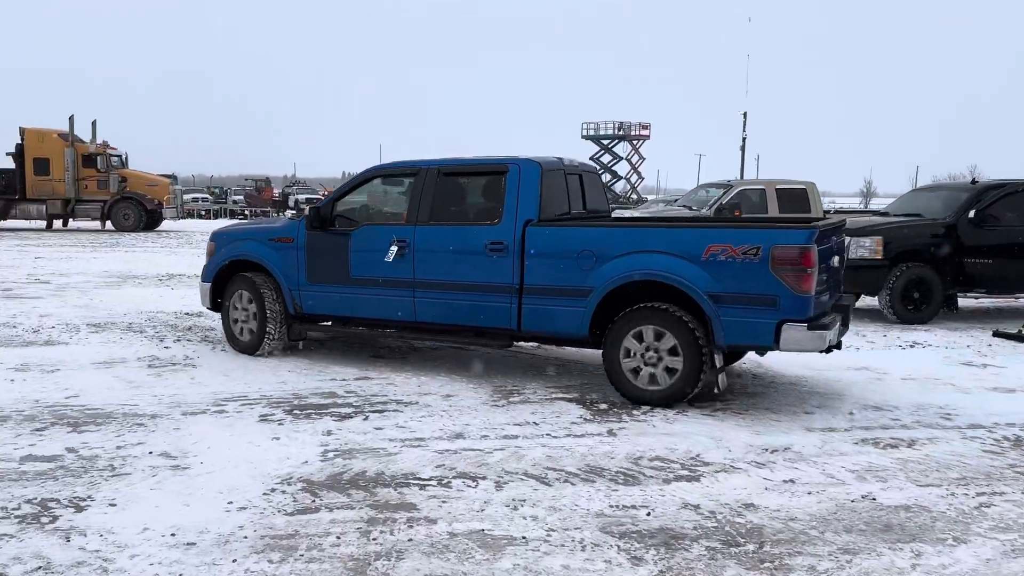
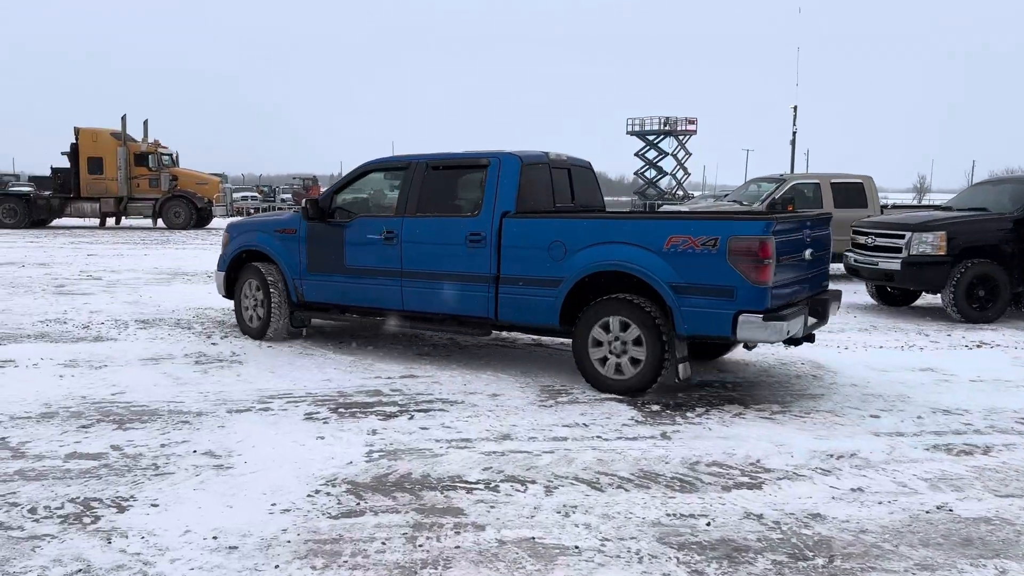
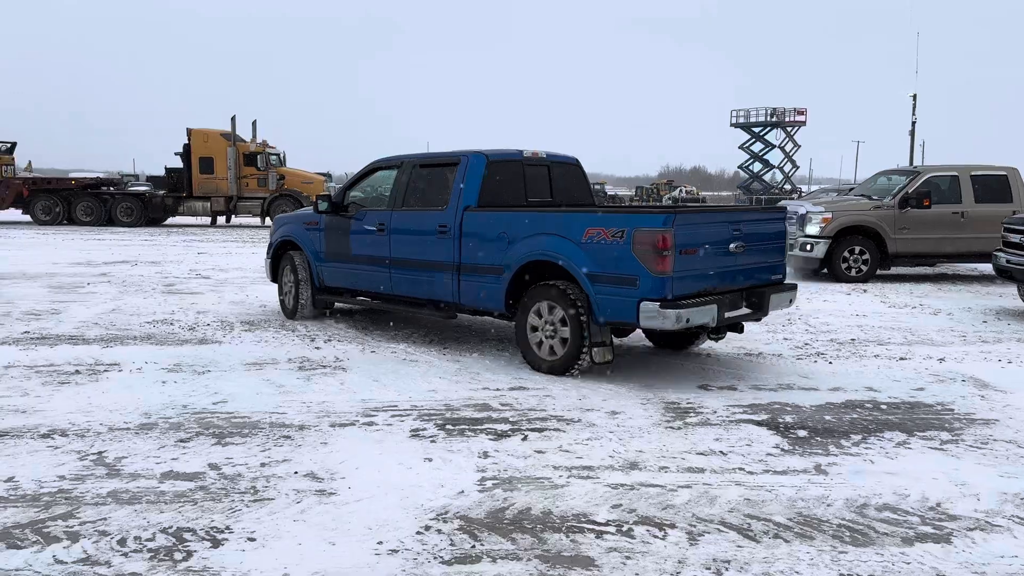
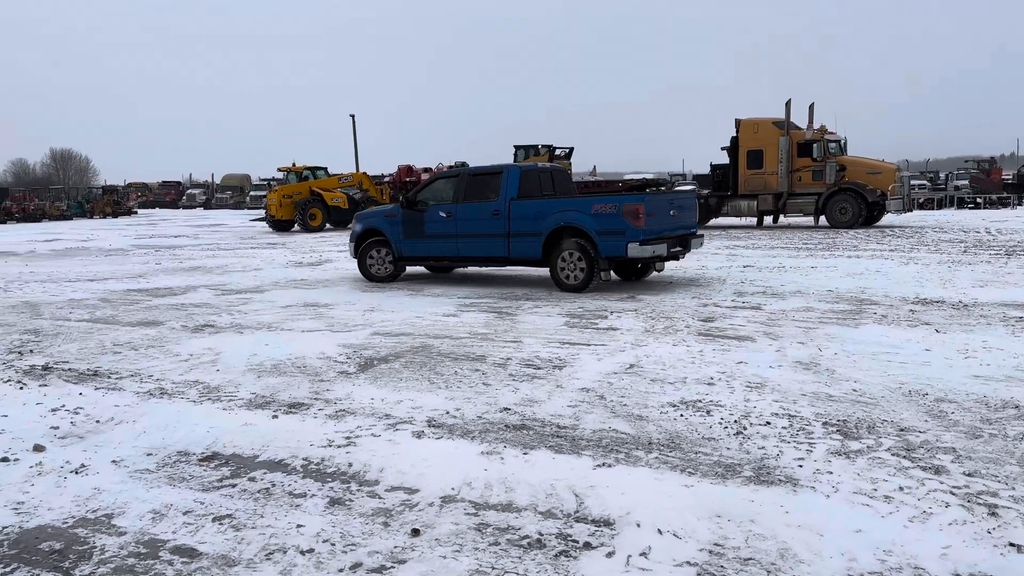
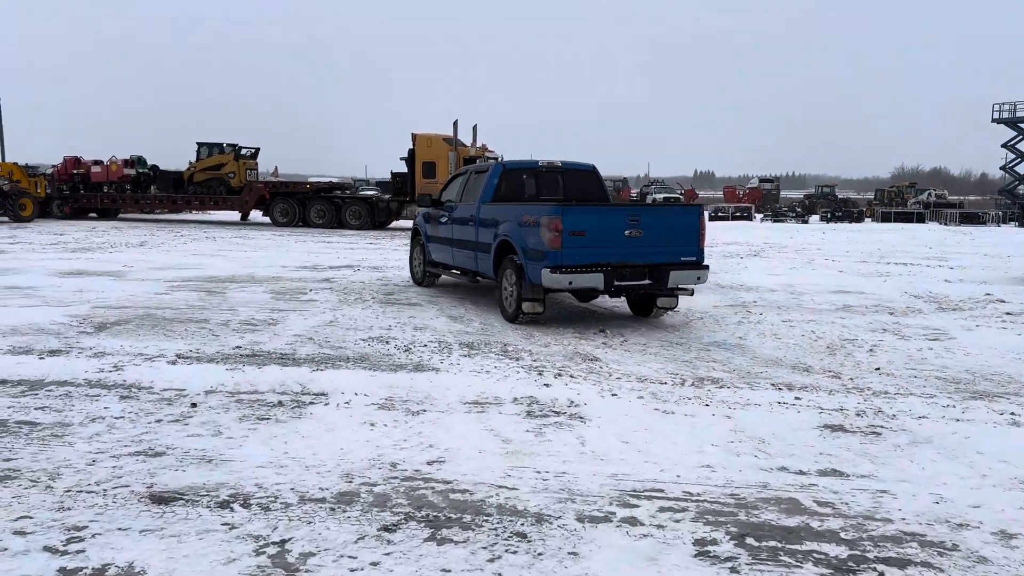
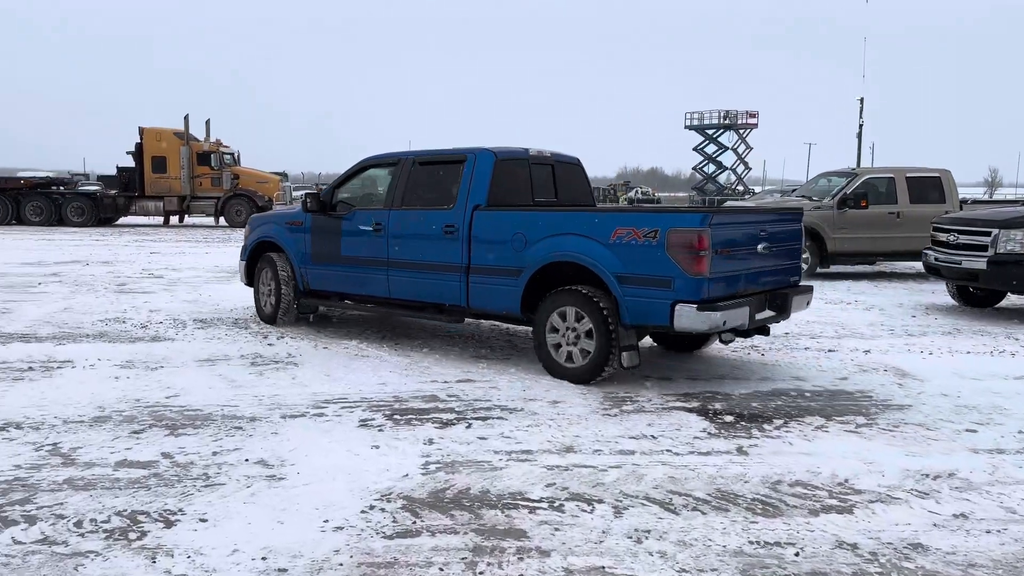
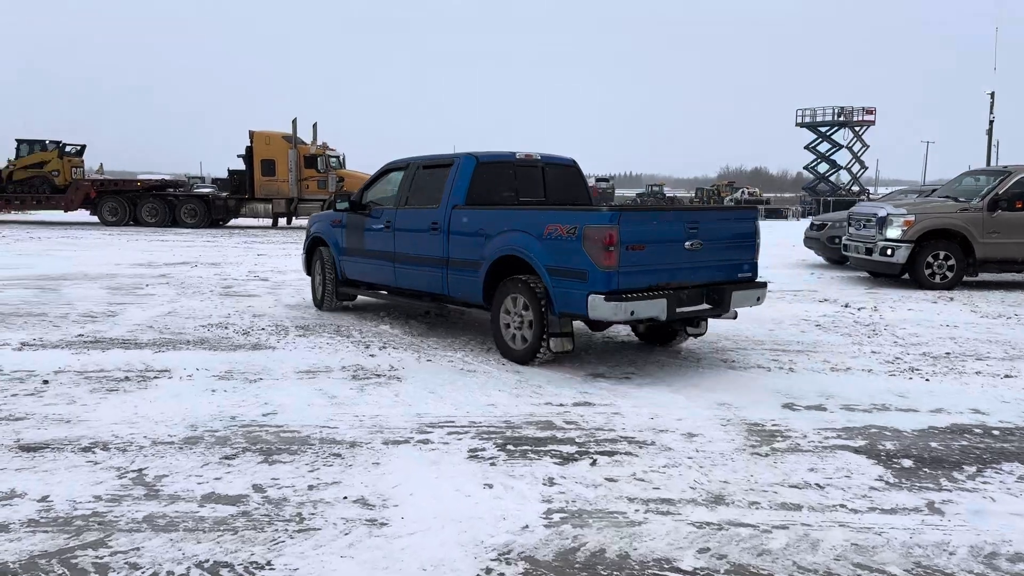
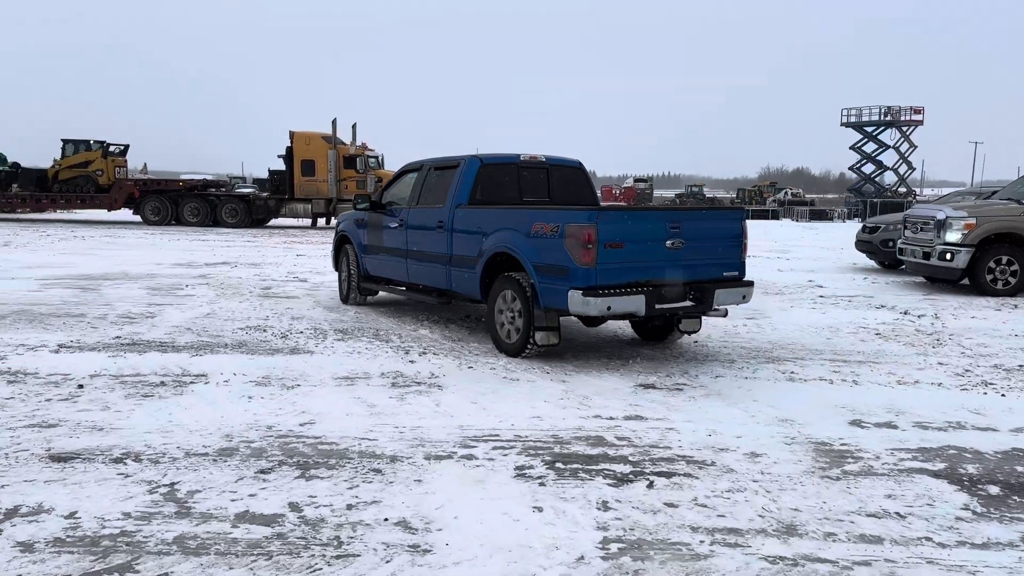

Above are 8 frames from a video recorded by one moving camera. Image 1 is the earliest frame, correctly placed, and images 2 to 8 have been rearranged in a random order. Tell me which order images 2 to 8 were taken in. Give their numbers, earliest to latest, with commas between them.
2, 6, 3, 7, 8, 5, 4
